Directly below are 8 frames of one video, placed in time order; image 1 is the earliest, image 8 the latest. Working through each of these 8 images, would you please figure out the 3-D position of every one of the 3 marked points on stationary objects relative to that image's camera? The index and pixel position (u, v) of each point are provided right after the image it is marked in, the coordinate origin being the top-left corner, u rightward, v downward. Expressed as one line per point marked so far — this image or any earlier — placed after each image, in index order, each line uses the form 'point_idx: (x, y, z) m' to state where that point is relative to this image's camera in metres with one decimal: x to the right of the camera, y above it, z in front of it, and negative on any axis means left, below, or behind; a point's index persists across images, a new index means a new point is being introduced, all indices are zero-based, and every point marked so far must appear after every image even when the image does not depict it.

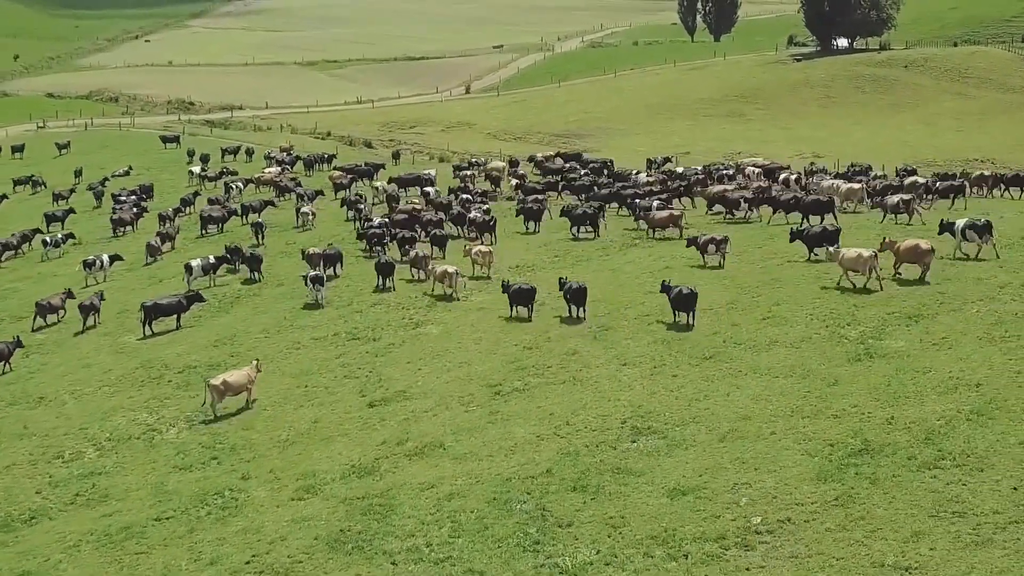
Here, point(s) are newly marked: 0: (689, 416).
0: (+2.2, -1.6, +19.5) m
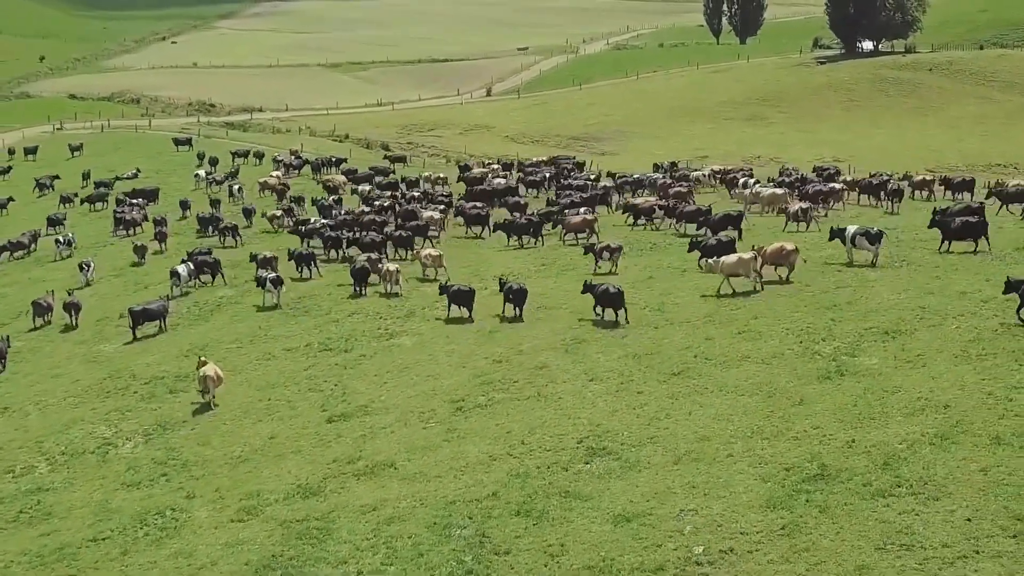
0: (+1.7, -1.8, +18.8) m
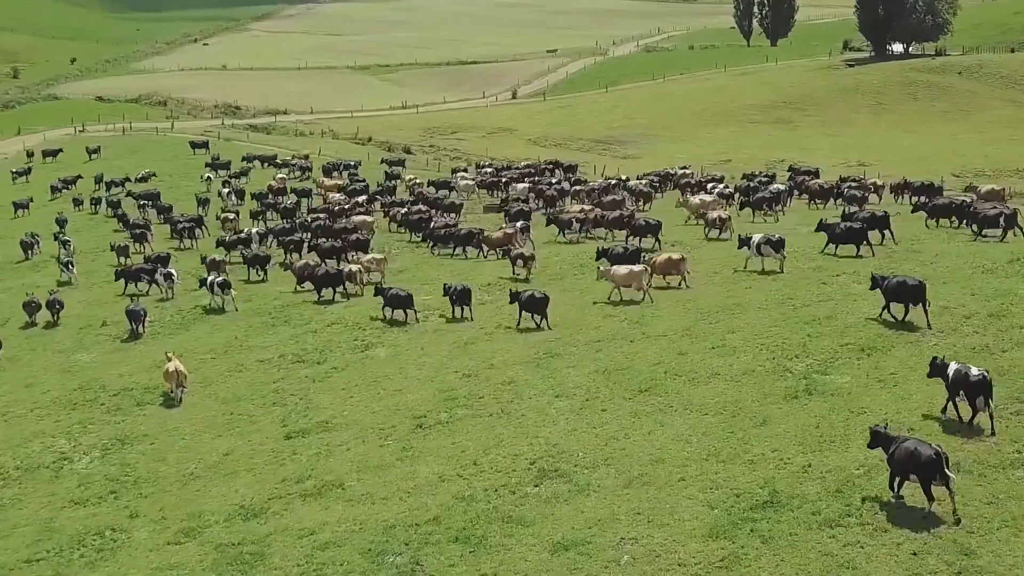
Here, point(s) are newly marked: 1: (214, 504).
0: (+1.1, -2.0, +18.1) m
1: (-3.6, -2.6, +18.7) m
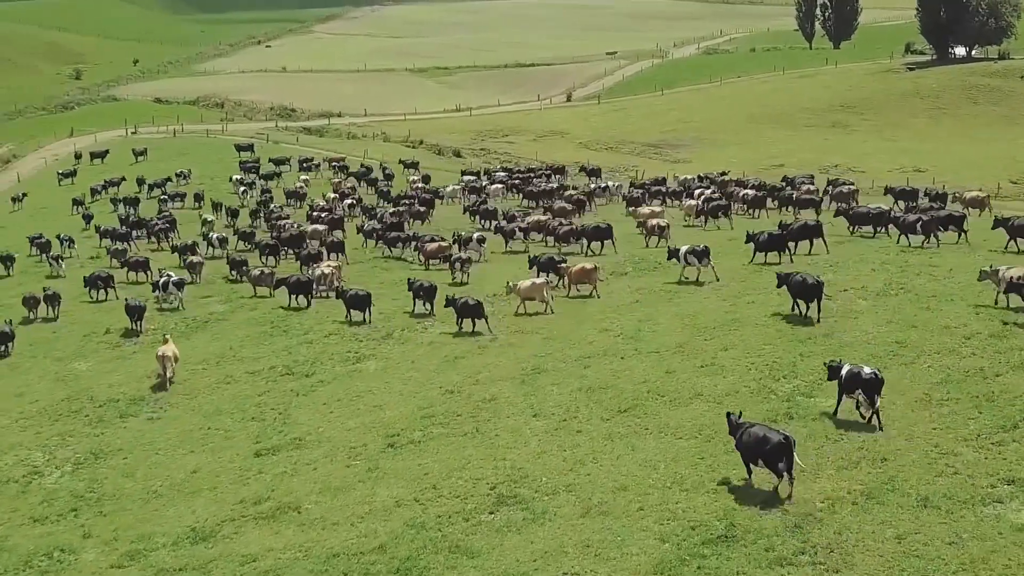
0: (+0.6, -2.2, +17.4) m
1: (-4.1, -2.8, +18.1) m
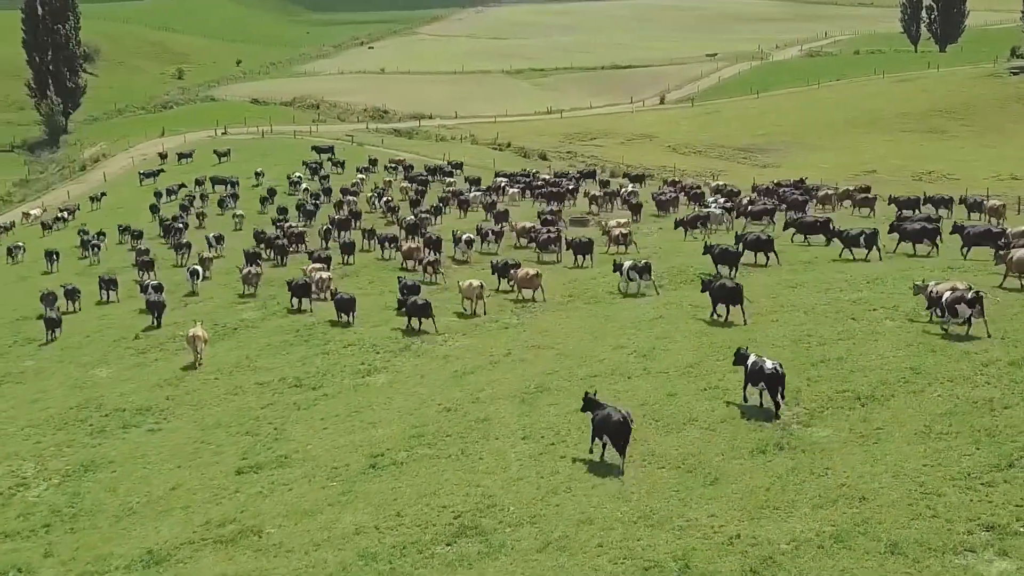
0: (+0.2, -2.4, +16.5) m
1: (-4.4, -3.0, +17.6) m
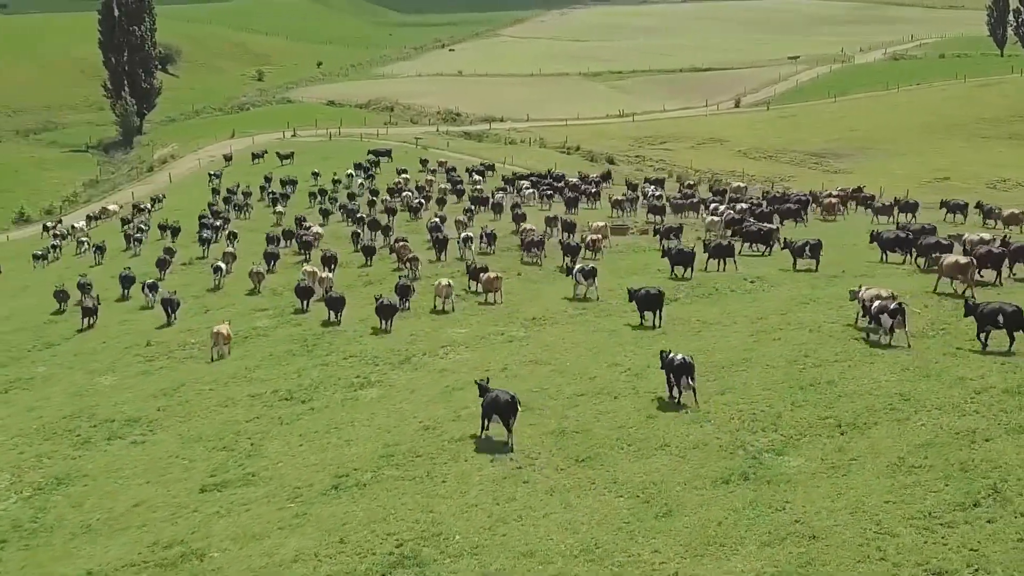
0: (-0.4, -2.6, +15.9) m
1: (-4.9, -3.1, +17.2) m
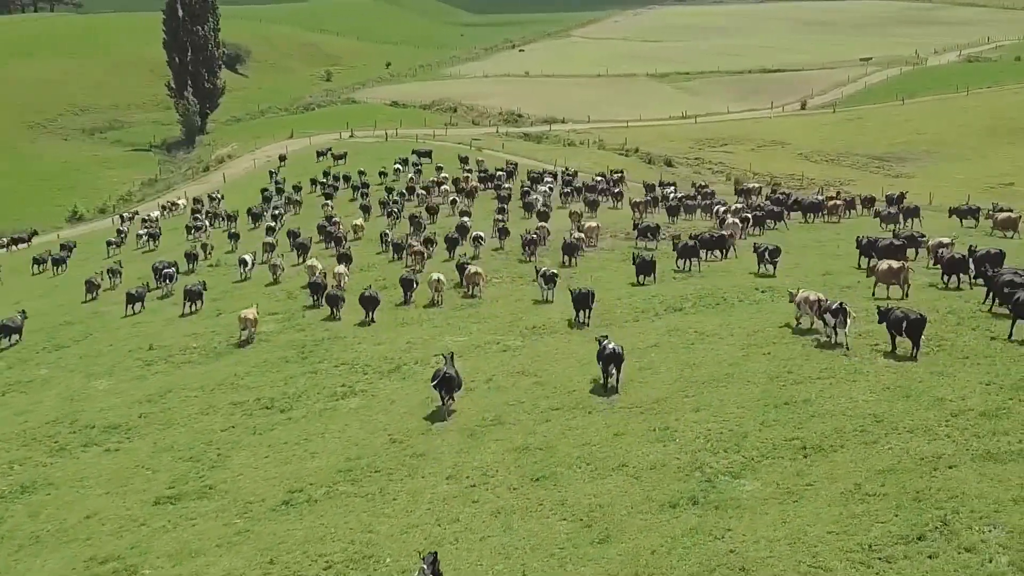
0: (-1.1, -2.8, +15.3) m
1: (-5.5, -3.2, +16.8) m
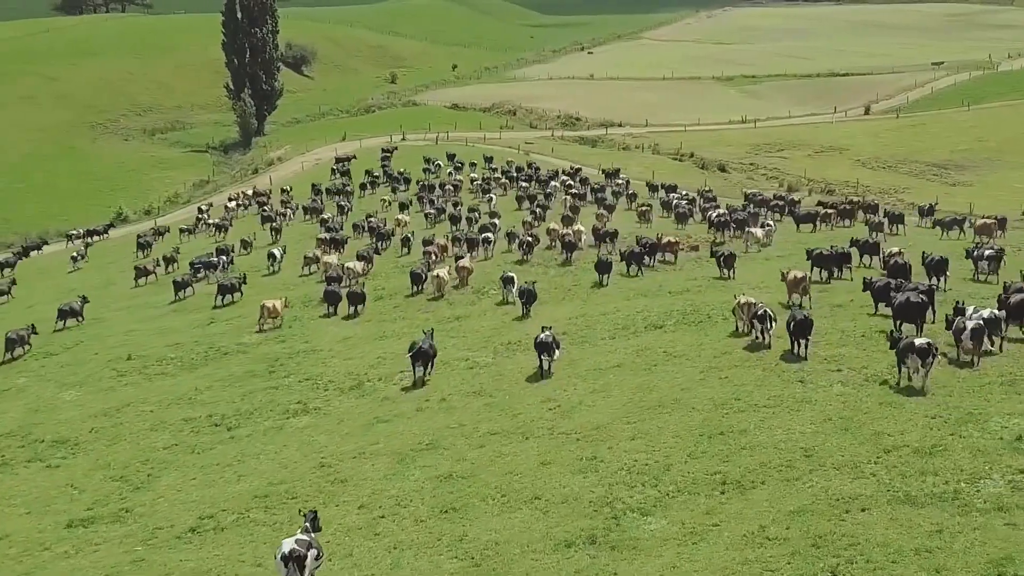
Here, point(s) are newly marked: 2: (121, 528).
0: (-2.2, -3.0, +14.6) m
1: (-6.6, -3.4, +16.4) m
2: (-4.7, -2.9, +18.5) m
